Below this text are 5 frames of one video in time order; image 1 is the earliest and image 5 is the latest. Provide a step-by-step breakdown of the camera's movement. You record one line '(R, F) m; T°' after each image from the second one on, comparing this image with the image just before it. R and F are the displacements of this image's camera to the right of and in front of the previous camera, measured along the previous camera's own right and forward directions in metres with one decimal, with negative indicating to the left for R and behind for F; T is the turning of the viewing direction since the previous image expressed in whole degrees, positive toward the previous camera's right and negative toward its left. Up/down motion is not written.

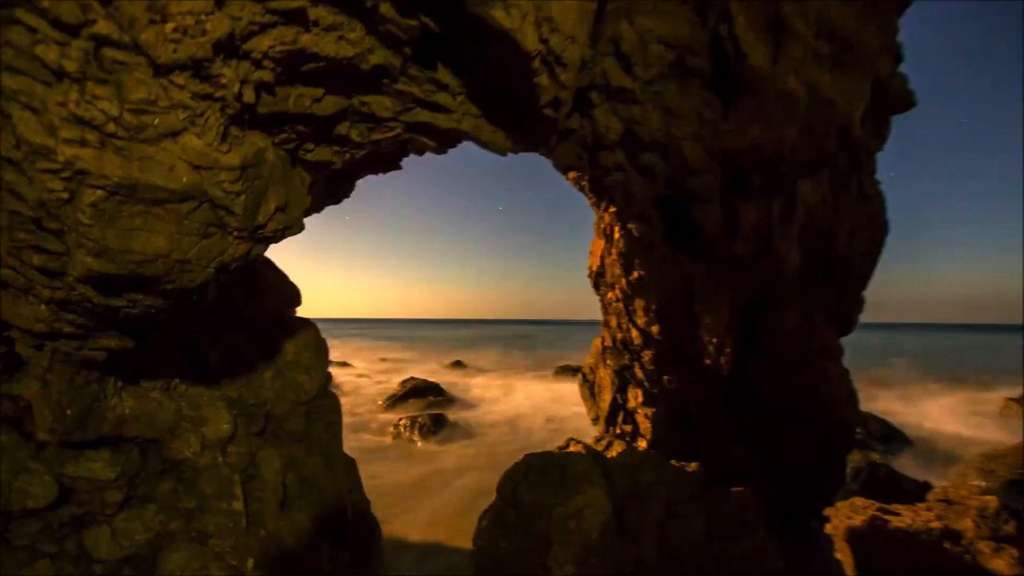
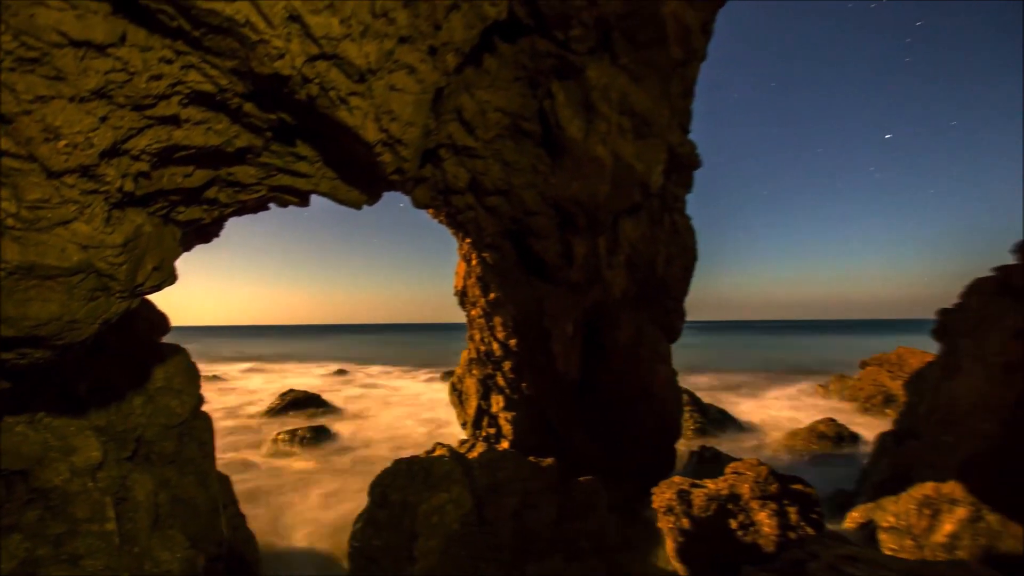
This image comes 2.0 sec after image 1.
(+0.4, -1.2) m; +11°
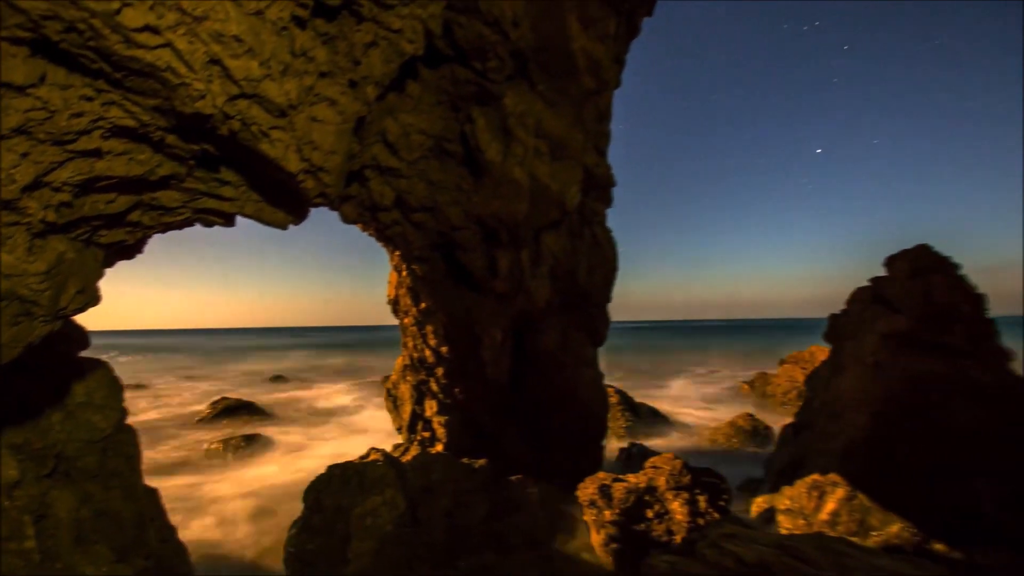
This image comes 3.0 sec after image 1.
(+0.3, -0.5) m; +6°
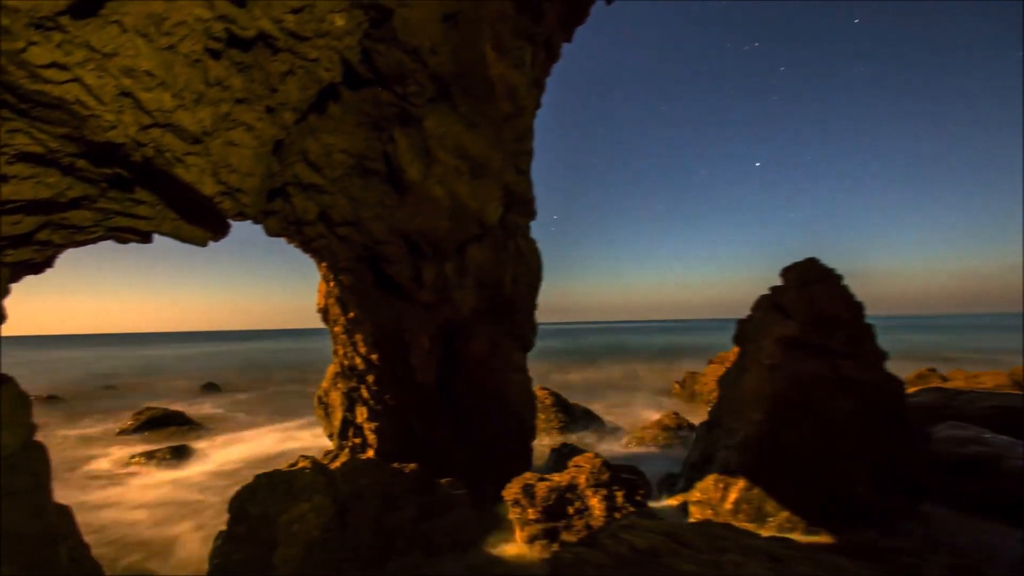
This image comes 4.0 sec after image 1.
(+0.4, -0.5) m; +6°
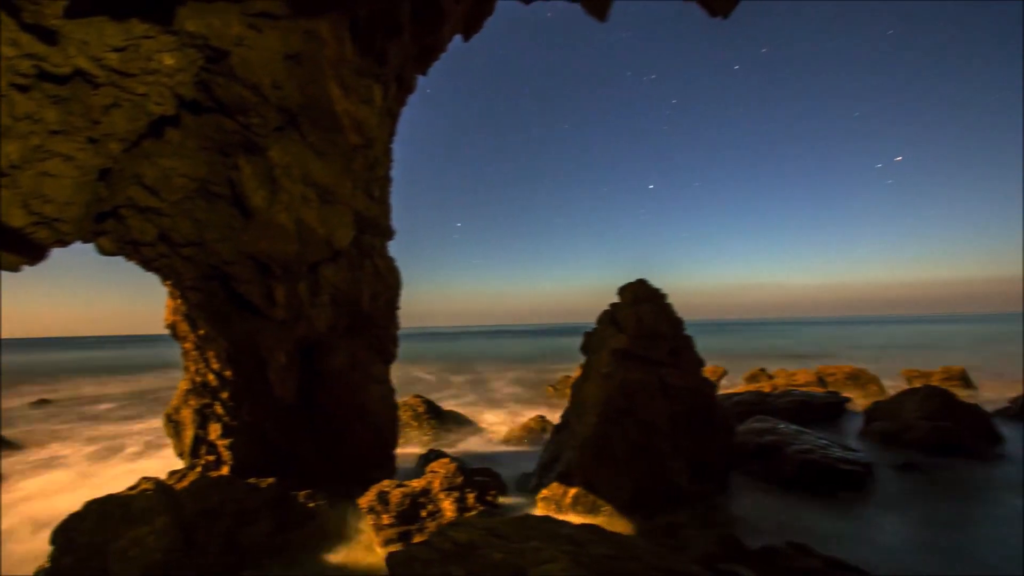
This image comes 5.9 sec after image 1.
(+0.8, -0.8) m; +11°
